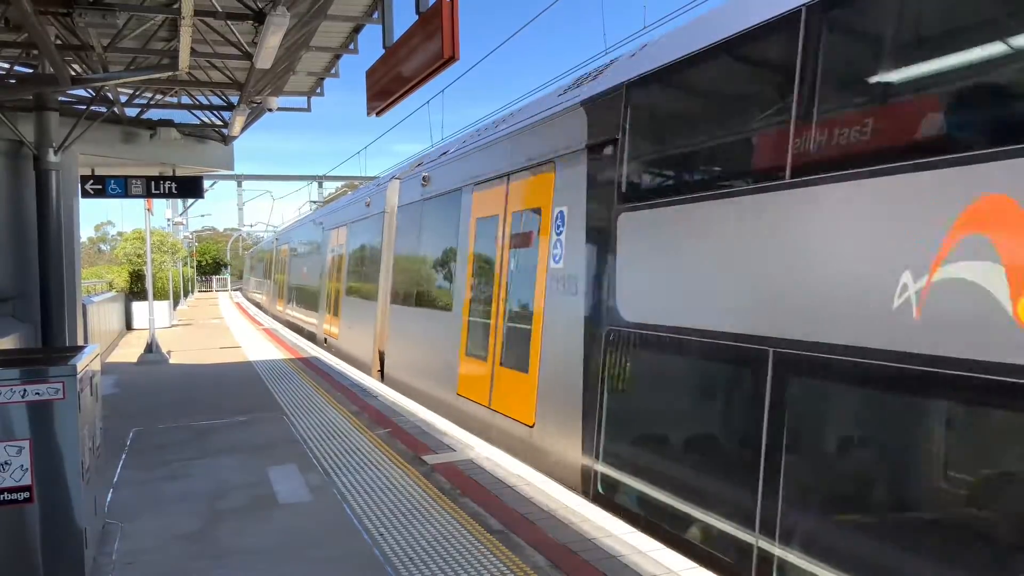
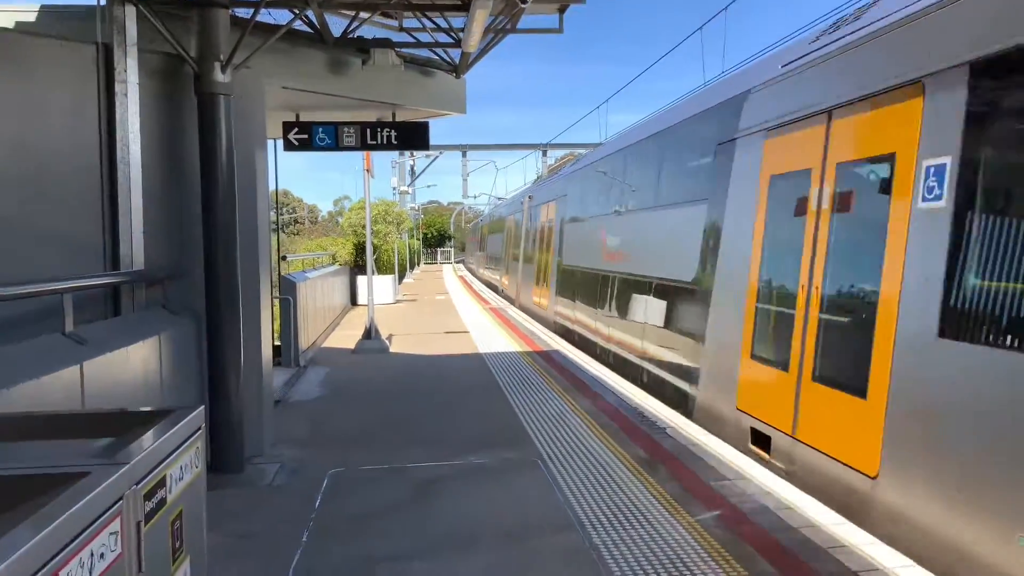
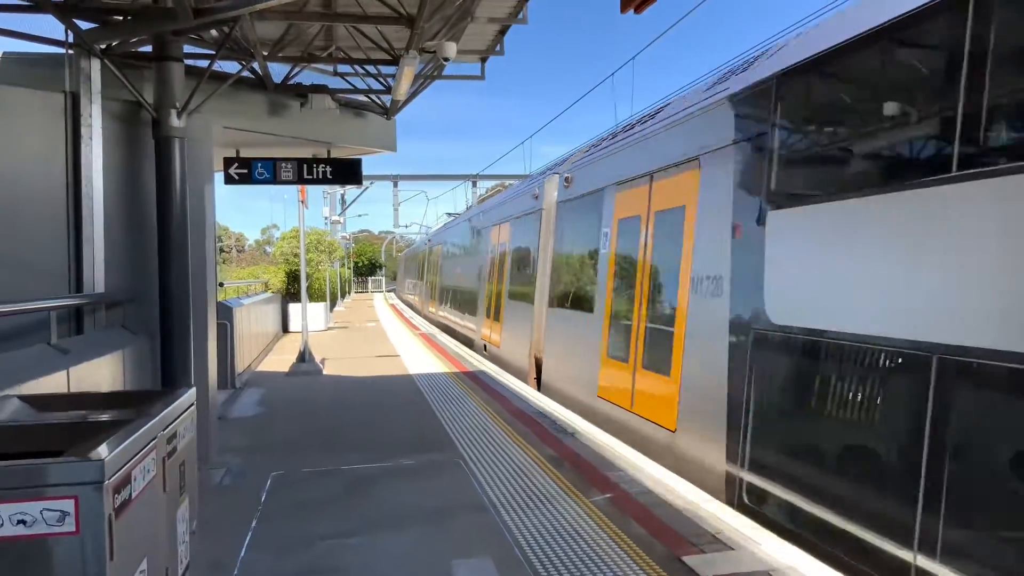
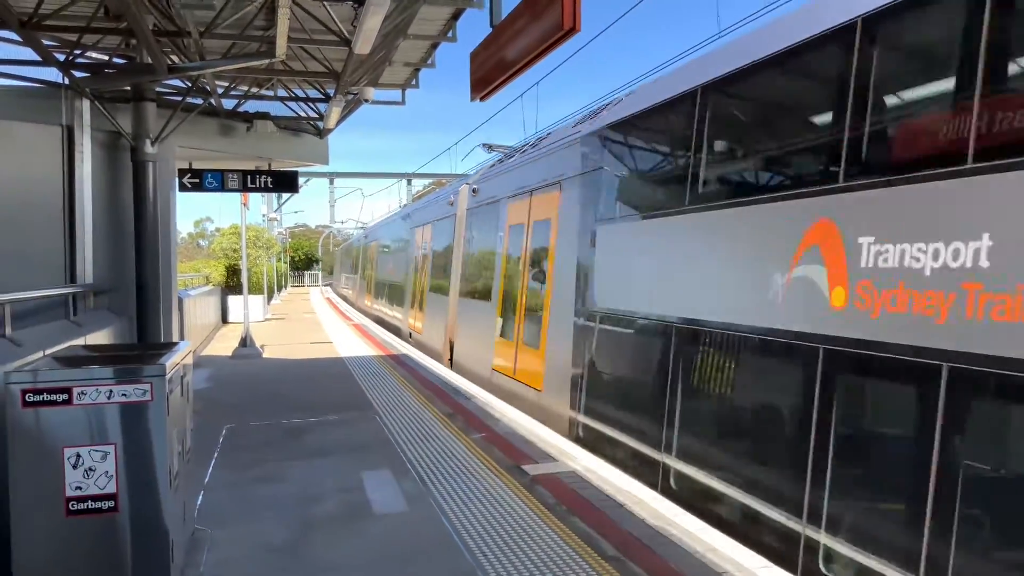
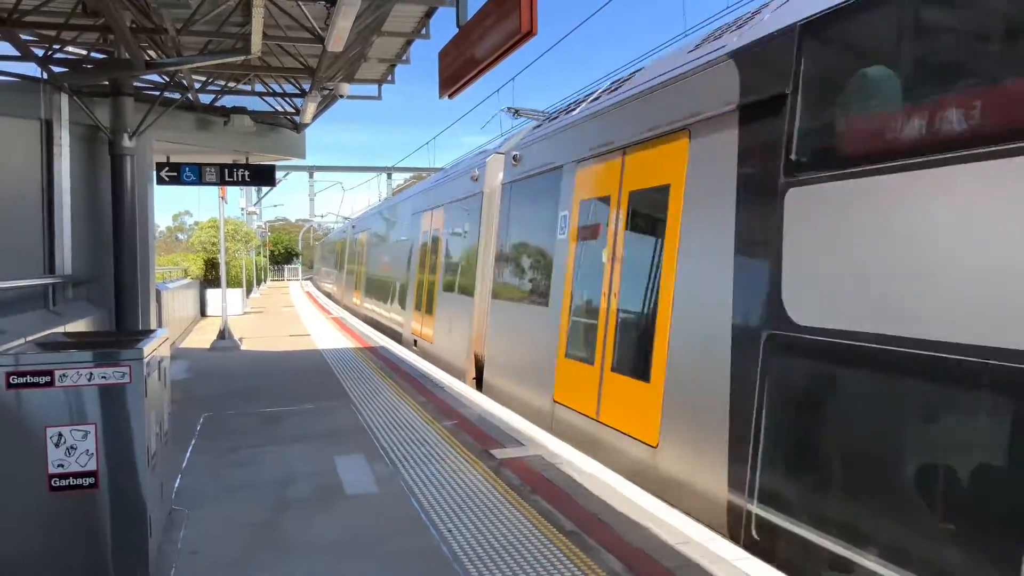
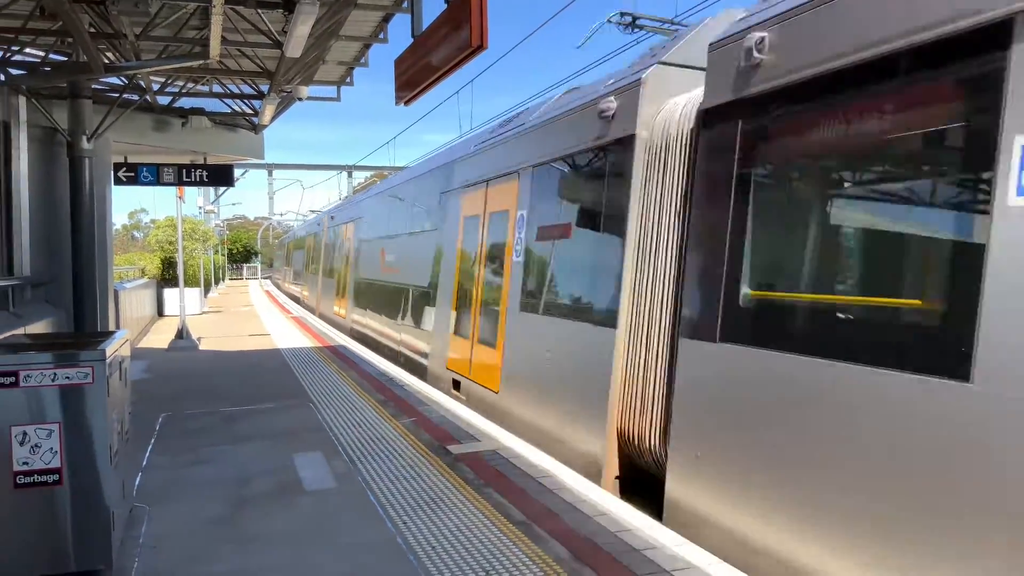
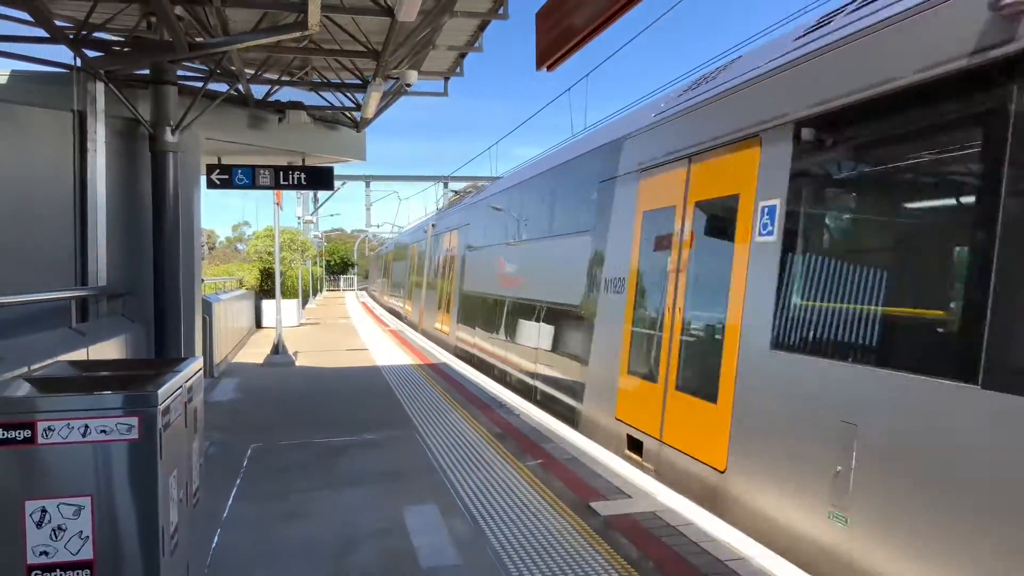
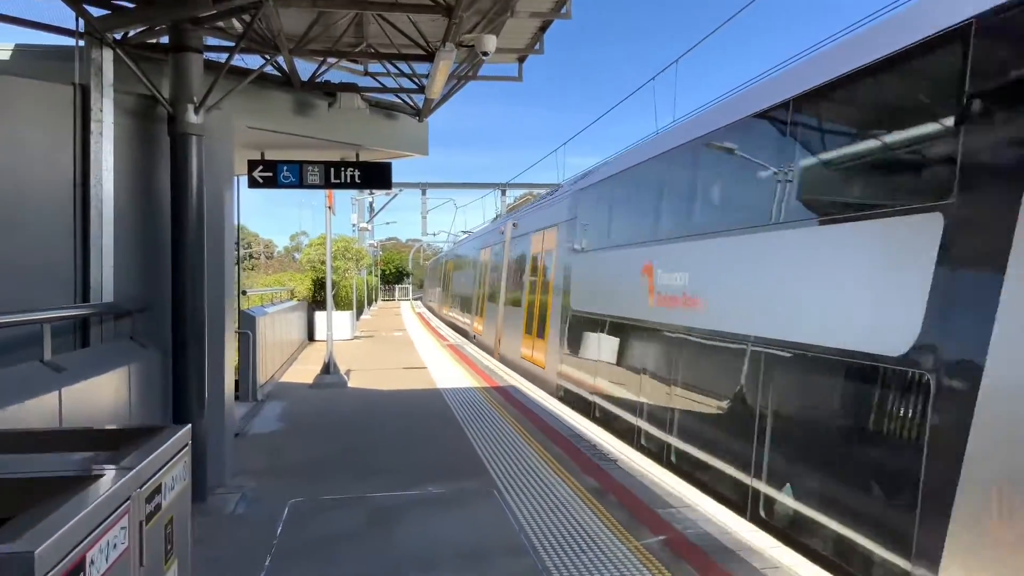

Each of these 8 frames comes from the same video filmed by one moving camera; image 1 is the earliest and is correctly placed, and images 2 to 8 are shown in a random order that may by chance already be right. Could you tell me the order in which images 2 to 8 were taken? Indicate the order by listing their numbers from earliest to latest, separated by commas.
6, 5, 4, 7, 3, 8, 2
